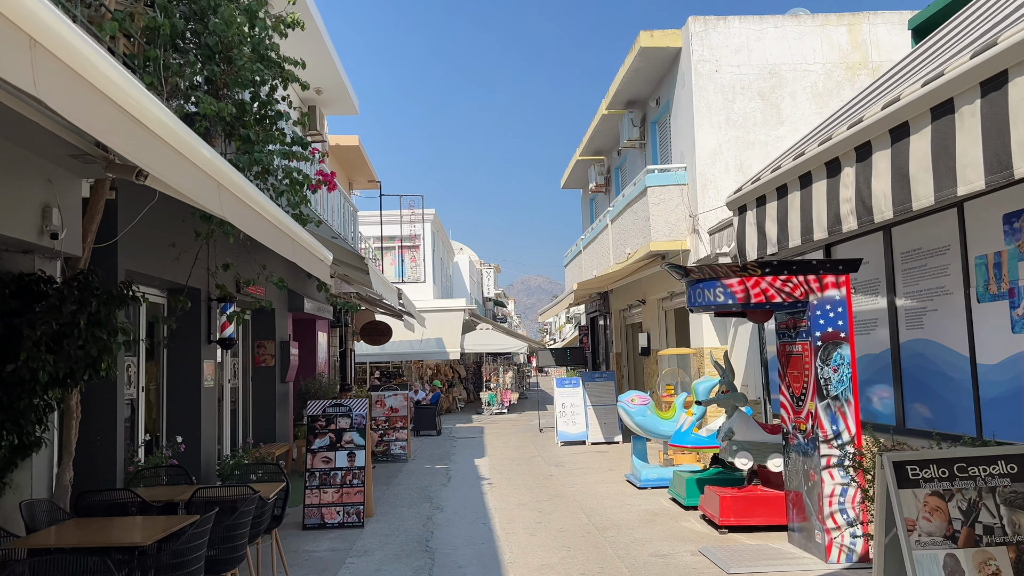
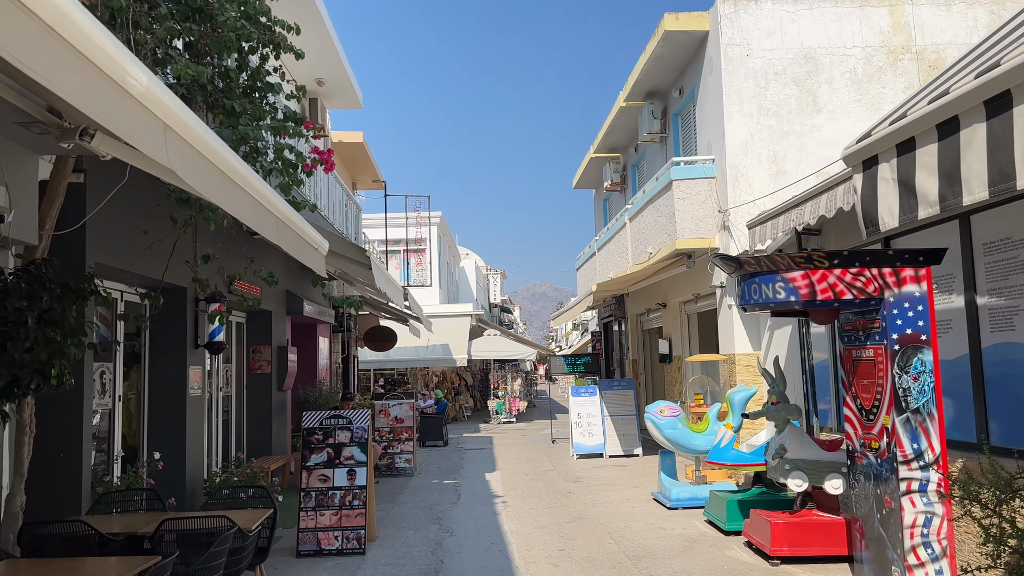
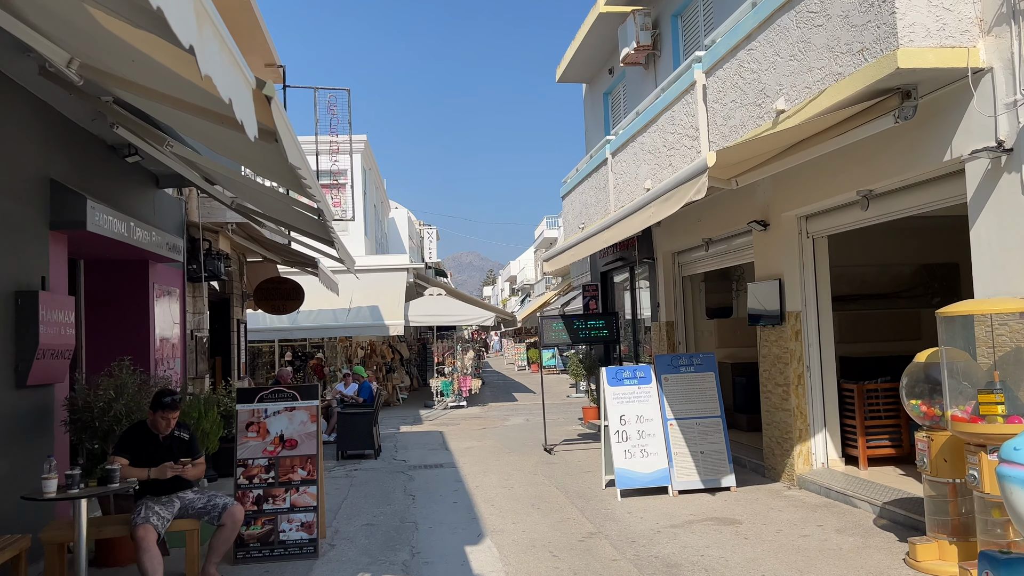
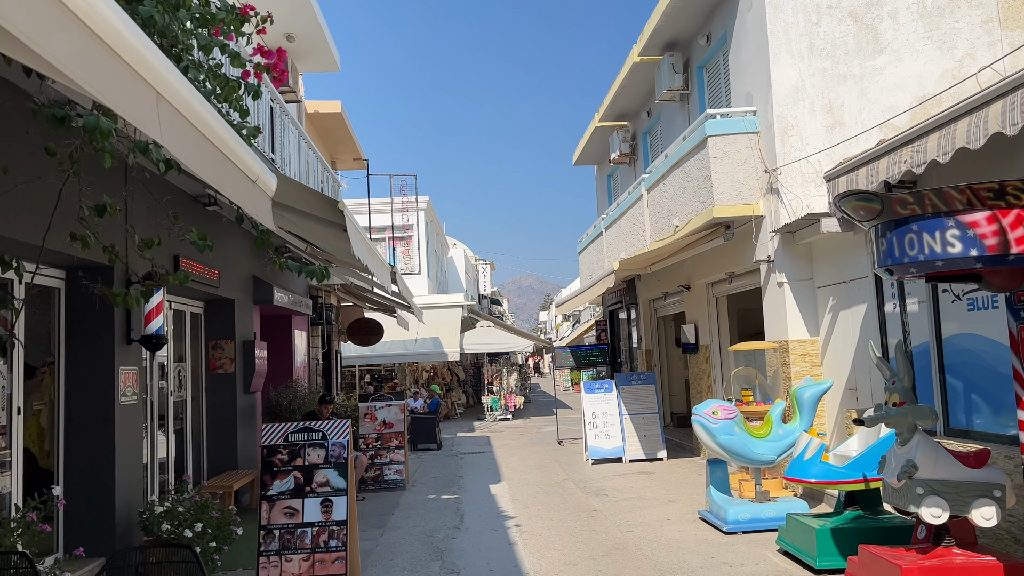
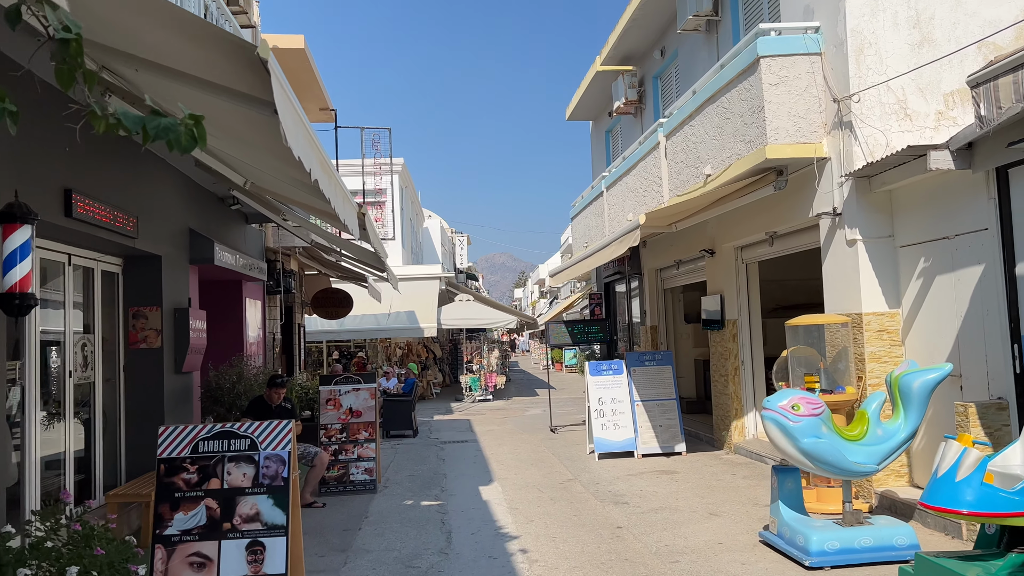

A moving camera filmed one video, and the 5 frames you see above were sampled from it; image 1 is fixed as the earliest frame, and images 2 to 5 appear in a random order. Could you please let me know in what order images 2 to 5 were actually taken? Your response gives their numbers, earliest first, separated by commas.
2, 4, 5, 3
